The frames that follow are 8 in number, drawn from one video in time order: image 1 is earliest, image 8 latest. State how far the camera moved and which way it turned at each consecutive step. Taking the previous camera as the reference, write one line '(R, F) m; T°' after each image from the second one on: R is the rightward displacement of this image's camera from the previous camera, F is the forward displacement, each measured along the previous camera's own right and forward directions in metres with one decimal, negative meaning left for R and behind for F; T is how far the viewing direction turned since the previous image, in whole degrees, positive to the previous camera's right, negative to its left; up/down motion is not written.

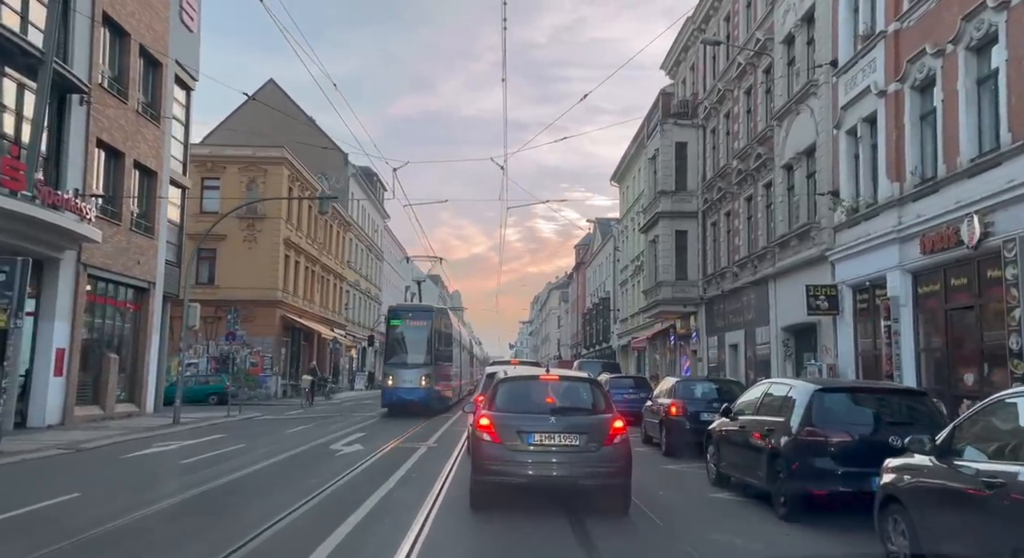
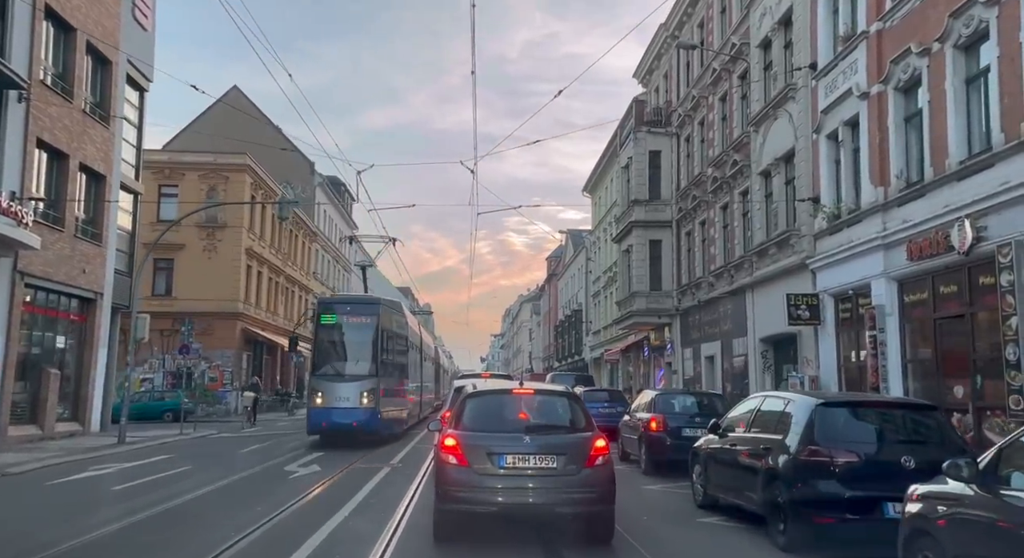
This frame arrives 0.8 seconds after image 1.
(0.0, +0.8) m; +2°
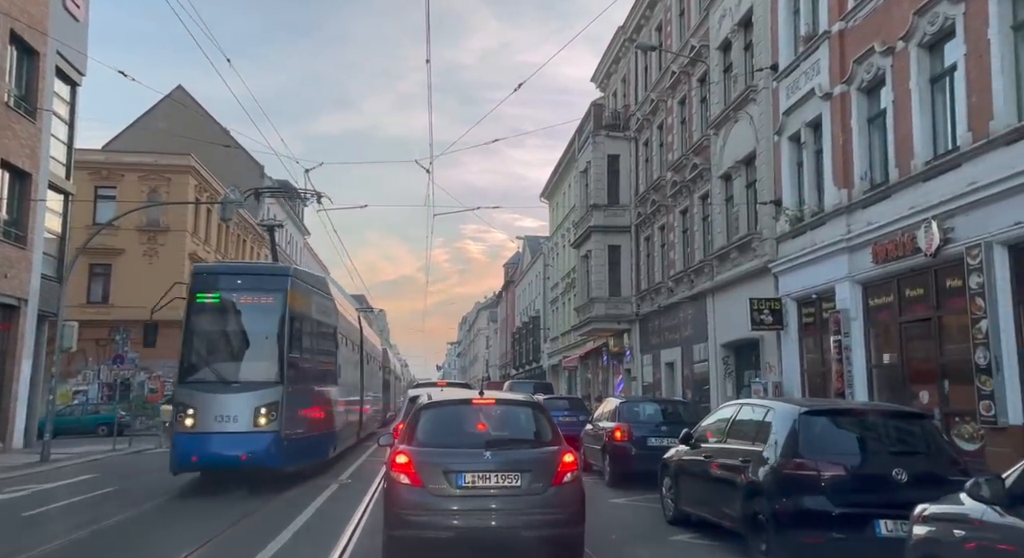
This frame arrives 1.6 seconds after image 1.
(0.0, +0.6) m; +3°
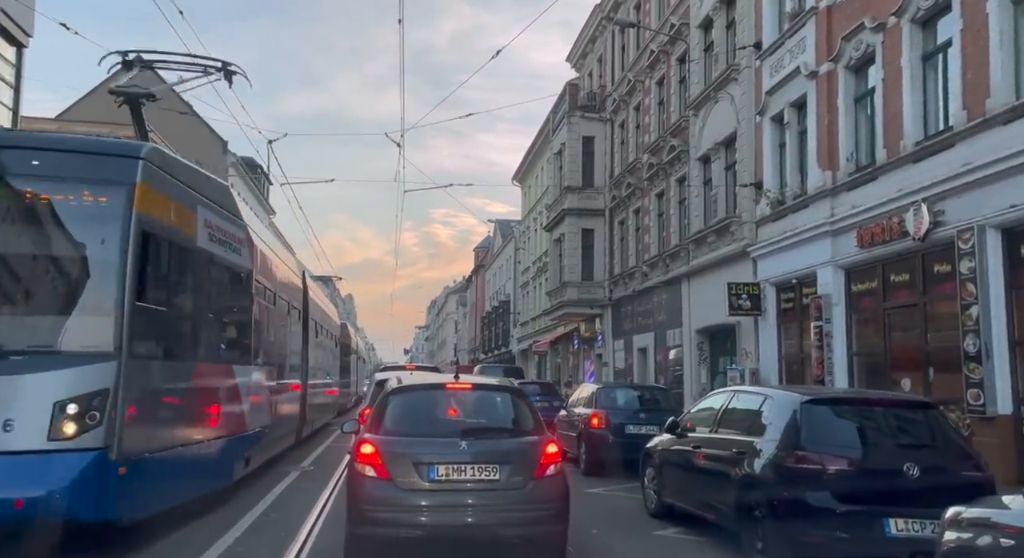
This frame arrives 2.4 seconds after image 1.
(-0.1, +0.6) m; +2°
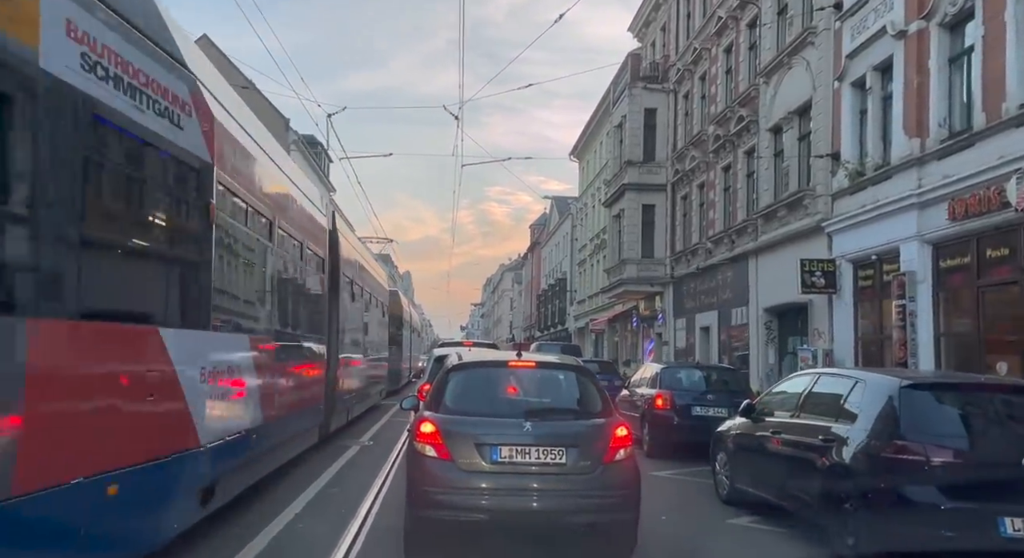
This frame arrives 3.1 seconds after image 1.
(-0.1, +0.5) m; -4°
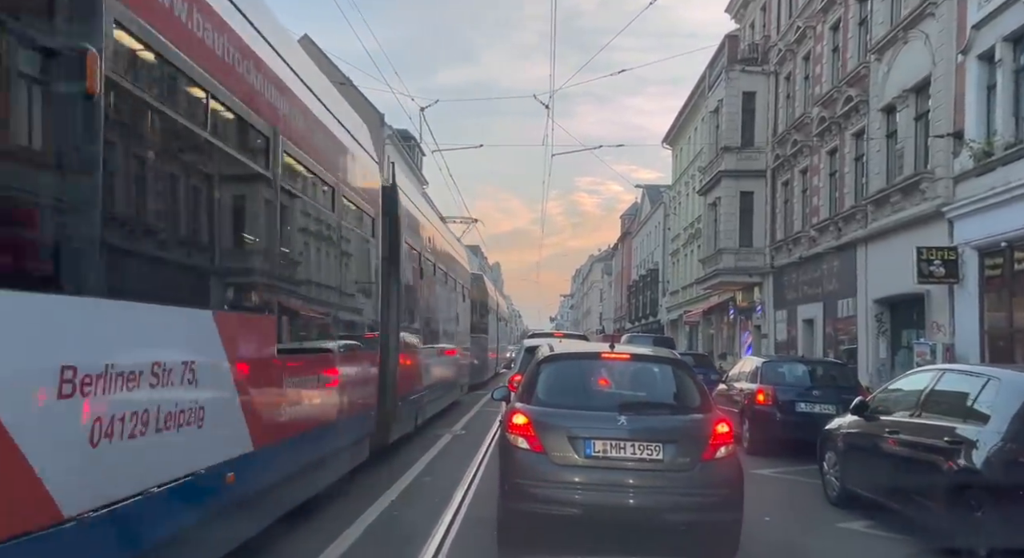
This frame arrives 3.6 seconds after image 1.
(-0.1, +0.4) m; -6°
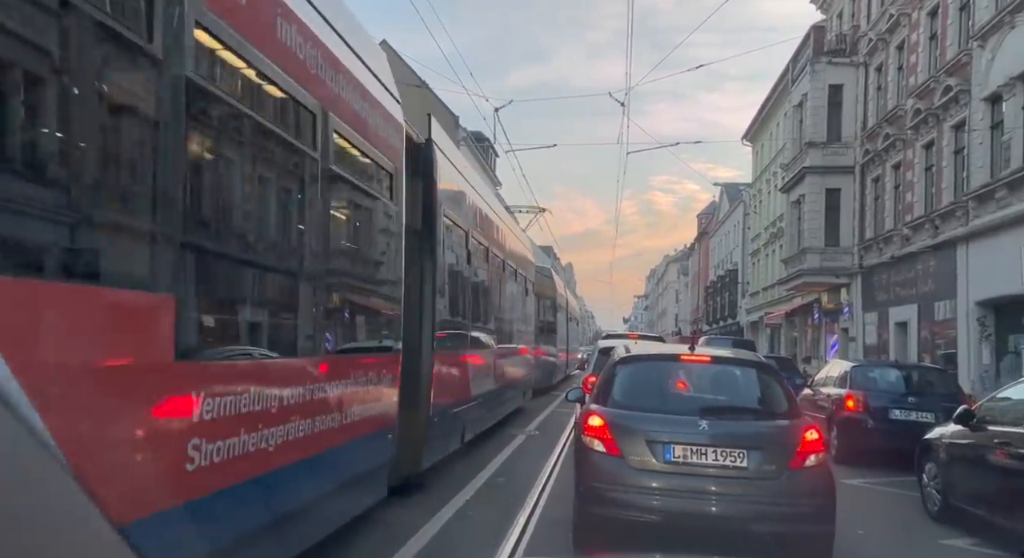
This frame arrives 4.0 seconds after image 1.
(-0.1, +0.3) m; -5°
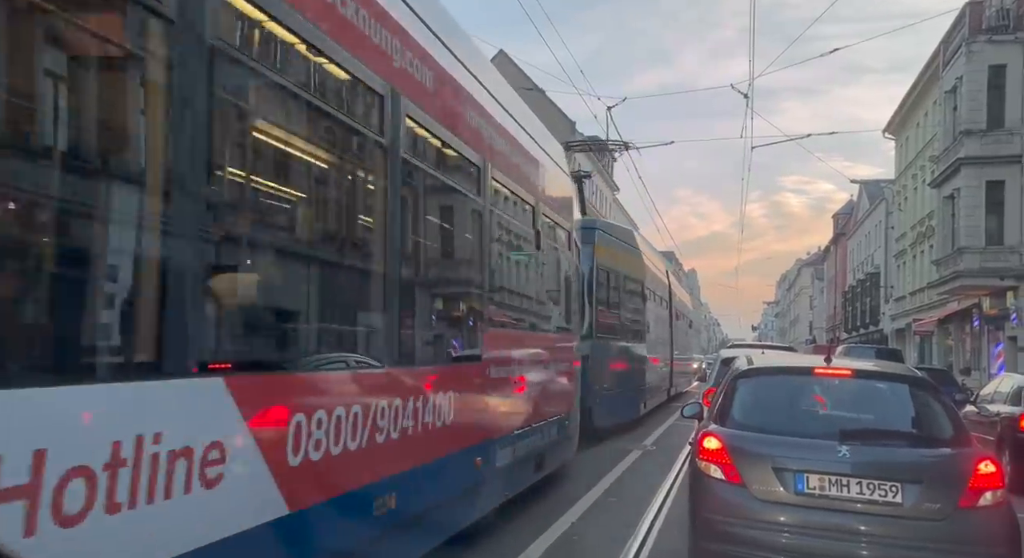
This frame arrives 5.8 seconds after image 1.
(+0.2, +1.4) m; -9°
